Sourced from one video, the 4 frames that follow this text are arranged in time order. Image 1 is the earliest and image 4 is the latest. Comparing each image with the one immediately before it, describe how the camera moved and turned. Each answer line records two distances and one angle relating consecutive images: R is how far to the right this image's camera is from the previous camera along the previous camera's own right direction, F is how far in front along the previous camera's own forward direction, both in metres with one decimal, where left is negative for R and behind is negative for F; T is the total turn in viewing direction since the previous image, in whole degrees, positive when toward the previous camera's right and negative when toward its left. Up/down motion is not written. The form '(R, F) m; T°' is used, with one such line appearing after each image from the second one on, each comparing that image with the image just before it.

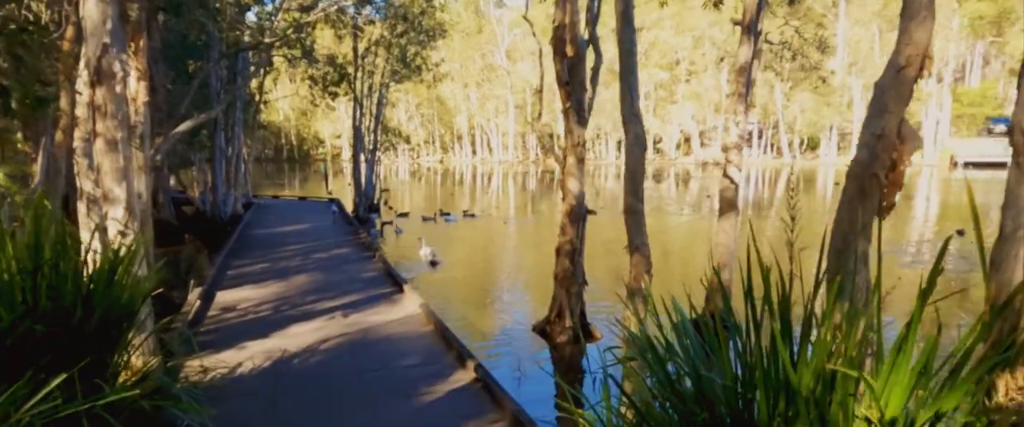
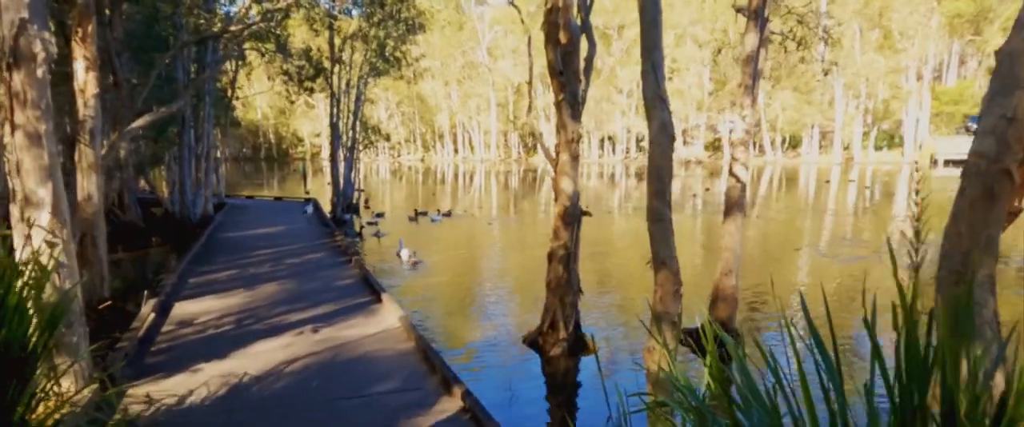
(-0.1, +0.7) m; +1°
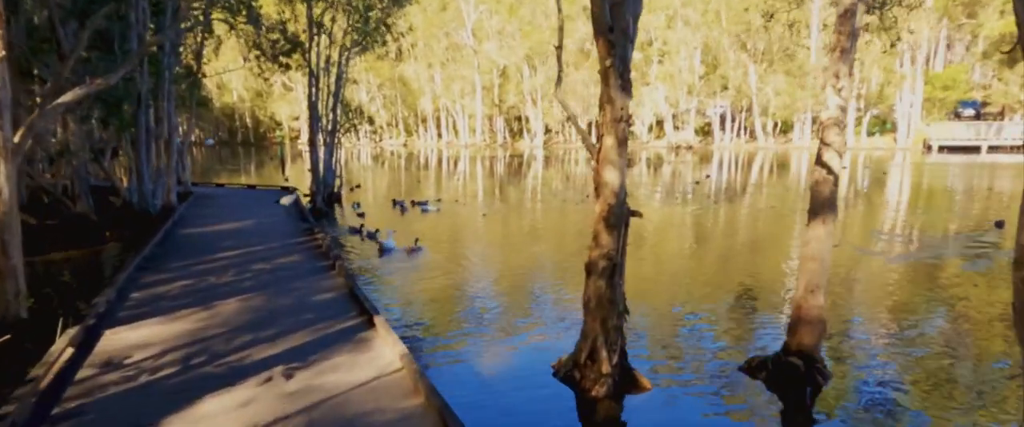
(-0.4, +1.7) m; +1°
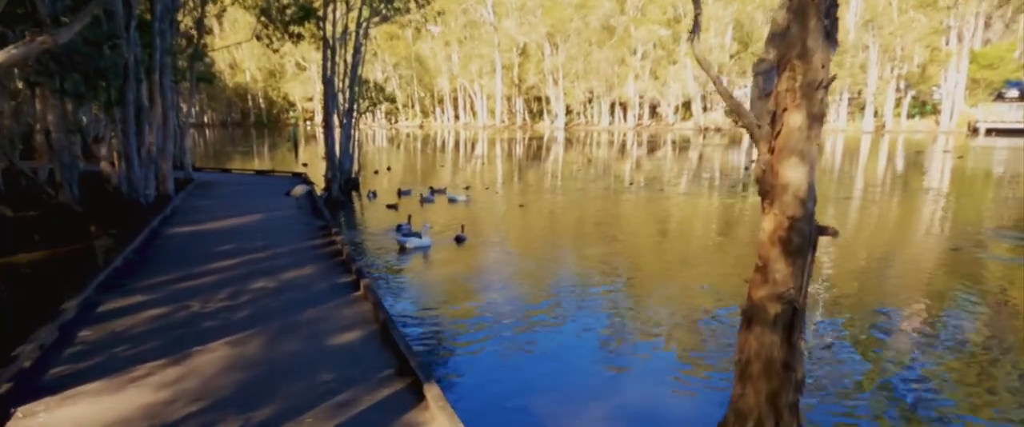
(-0.6, +2.1) m; -1°
